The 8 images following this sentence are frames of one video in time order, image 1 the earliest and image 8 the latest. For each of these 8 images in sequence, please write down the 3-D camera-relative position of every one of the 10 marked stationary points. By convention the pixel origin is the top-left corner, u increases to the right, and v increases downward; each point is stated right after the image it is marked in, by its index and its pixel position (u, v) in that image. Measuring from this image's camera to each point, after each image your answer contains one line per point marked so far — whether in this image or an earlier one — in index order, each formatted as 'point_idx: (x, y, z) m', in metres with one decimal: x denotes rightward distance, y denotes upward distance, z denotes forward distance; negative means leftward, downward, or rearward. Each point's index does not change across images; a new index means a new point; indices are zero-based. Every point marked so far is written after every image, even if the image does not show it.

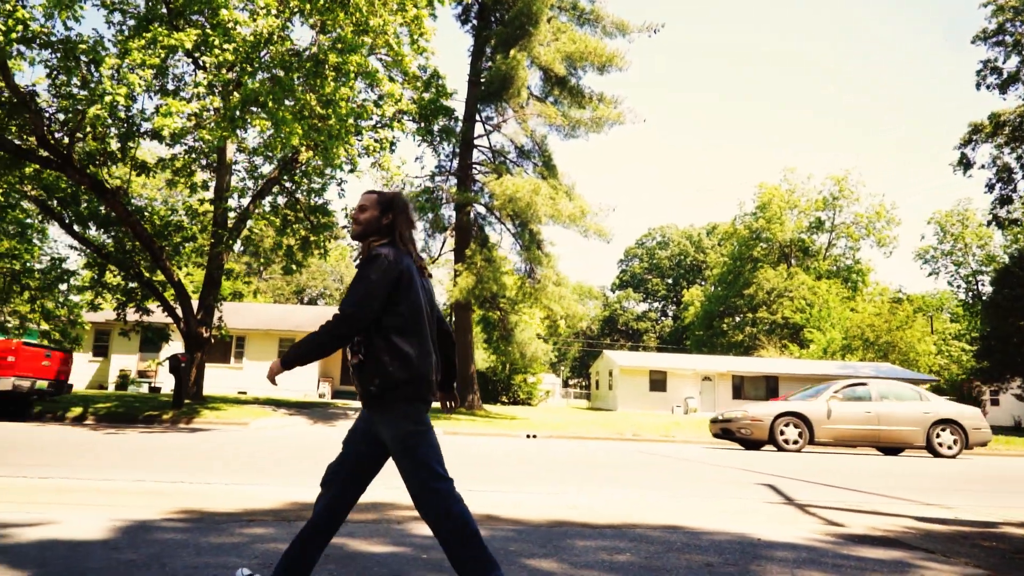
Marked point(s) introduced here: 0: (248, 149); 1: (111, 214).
0: (-7.3, +3.8, +19.0) m
1: (-10.4, +1.9, +17.9) m
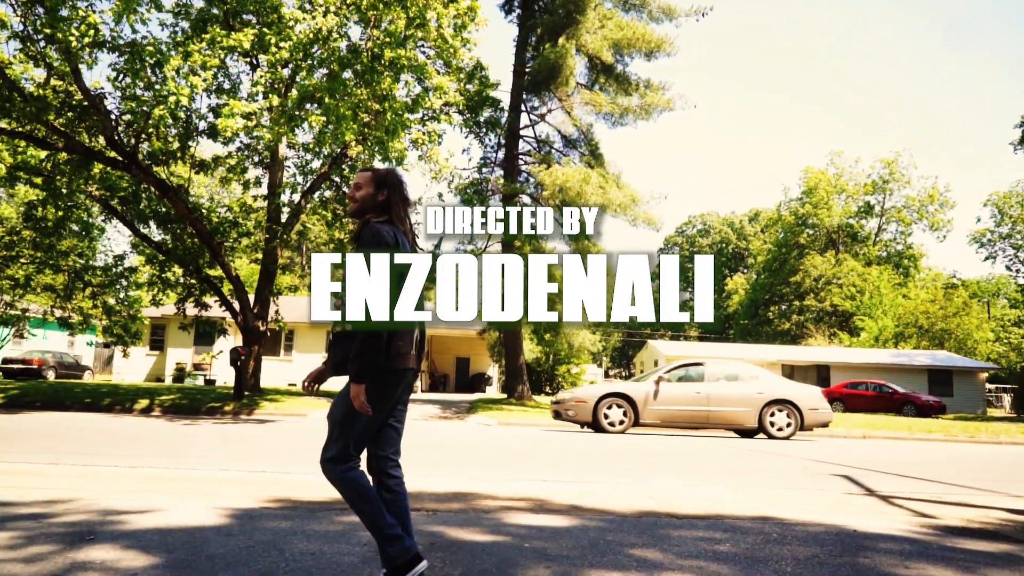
0: (-6.0, +4.0, +19.3) m
1: (-9.1, +2.1, +18.4) m
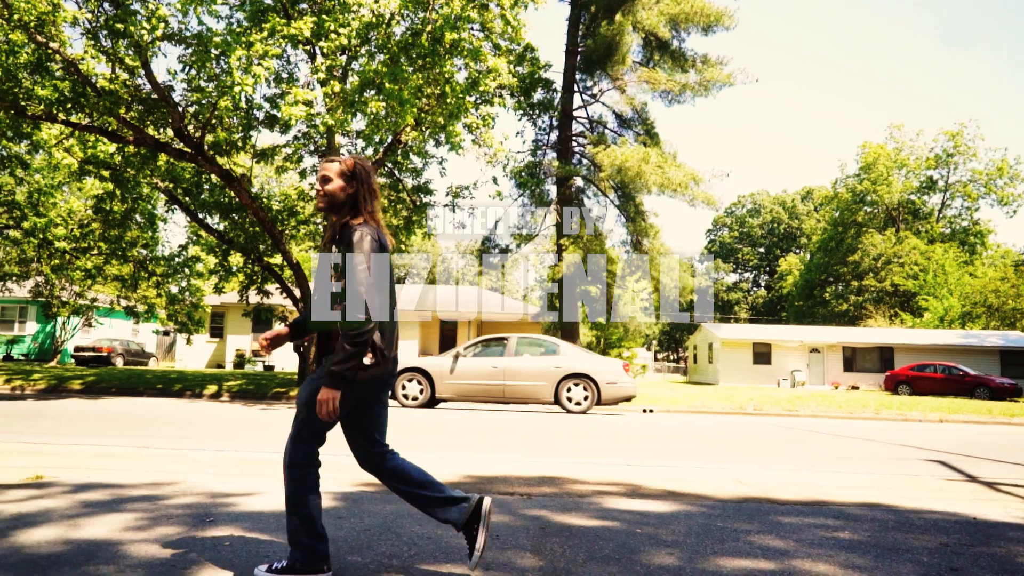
0: (-4.4, +4.4, +19.4) m
1: (-7.6, +2.4, +18.7) m
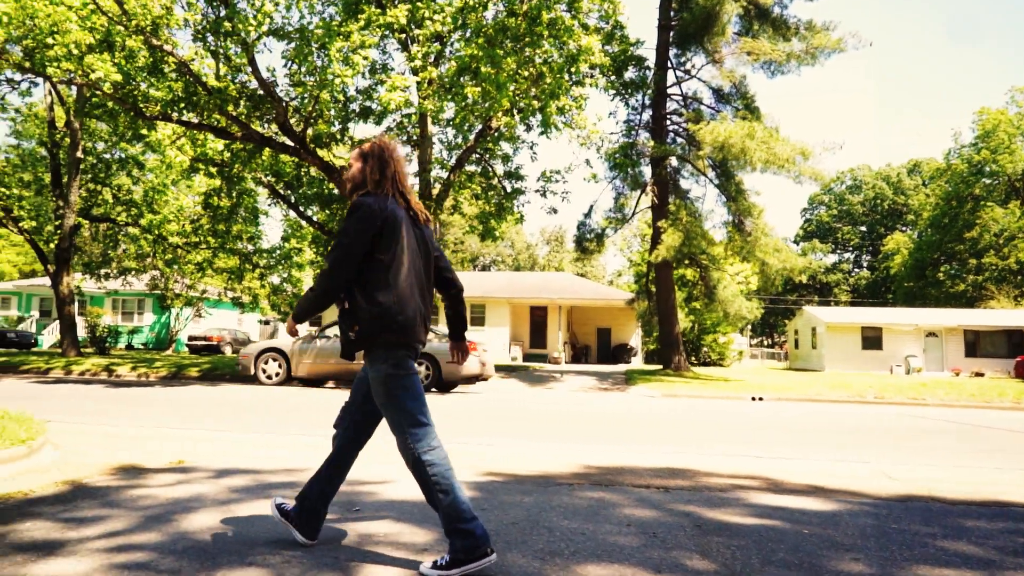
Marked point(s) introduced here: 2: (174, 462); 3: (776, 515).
0: (-1.8, +4.7, +19.5) m
1: (-5.0, +2.7, +19.2) m
2: (-2.8, -1.5, +5.7) m
3: (+1.7, -1.5, +4.5) m
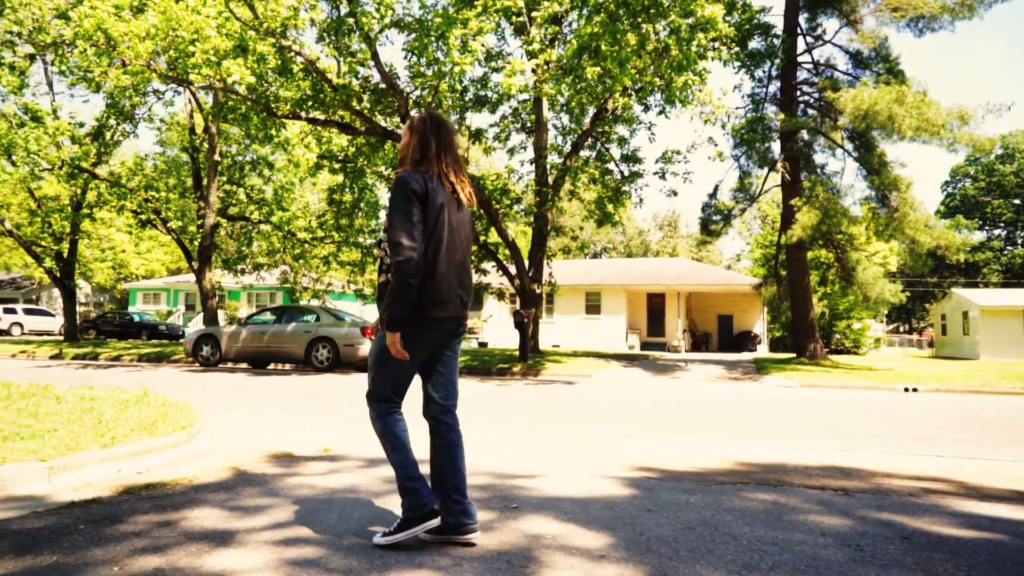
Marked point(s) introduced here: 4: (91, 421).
0: (+1.4, +5.1, +19.1) m
1: (-1.8, +2.9, +19.3) m
2: (-1.6, -1.4, +5.8) m
3: (+2.7, -1.3, +3.8) m
4: (-3.7, -1.2, +6.1) m
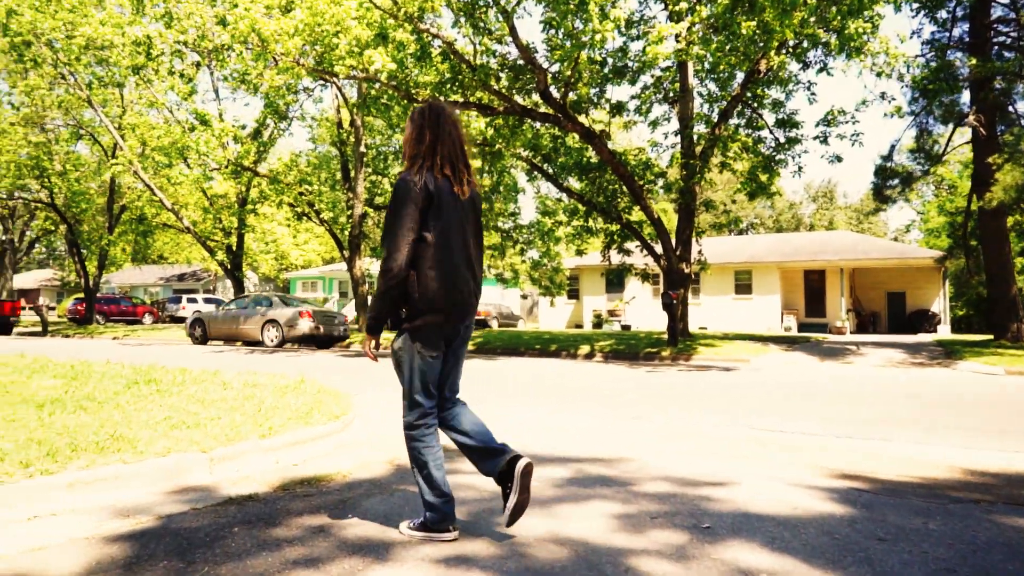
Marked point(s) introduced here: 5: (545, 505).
0: (+5.1, +5.6, +17.7) m
1: (+2.1, +3.4, +18.6) m
2: (-0.3, -1.2, +5.4) m
3: (+3.5, -1.2, +2.7) m
4: (-2.3, -1.1, +6.1) m
5: (+0.2, -1.1, +3.7) m
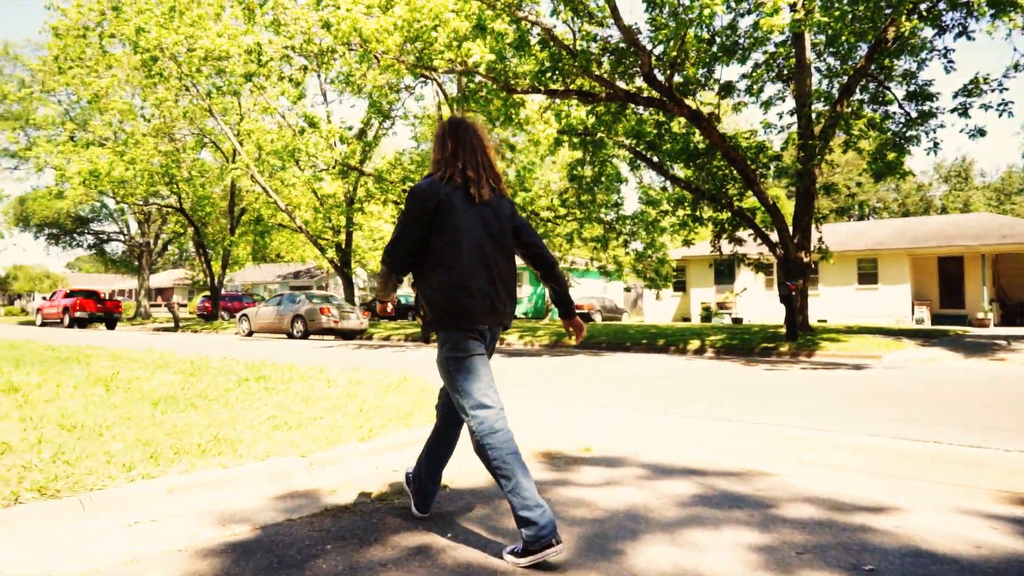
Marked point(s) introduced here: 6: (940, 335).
0: (+7.5, +5.9, +16.3) m
1: (+4.8, +3.7, +17.7) m
2: (+0.5, -1.2, +5.0) m
3: (+3.9, -1.1, +1.7) m
4: (-1.4, -1.0, +6.0) m
5: (+0.7, -1.1, +3.2) m
6: (+10.8, -1.2, +17.5) m
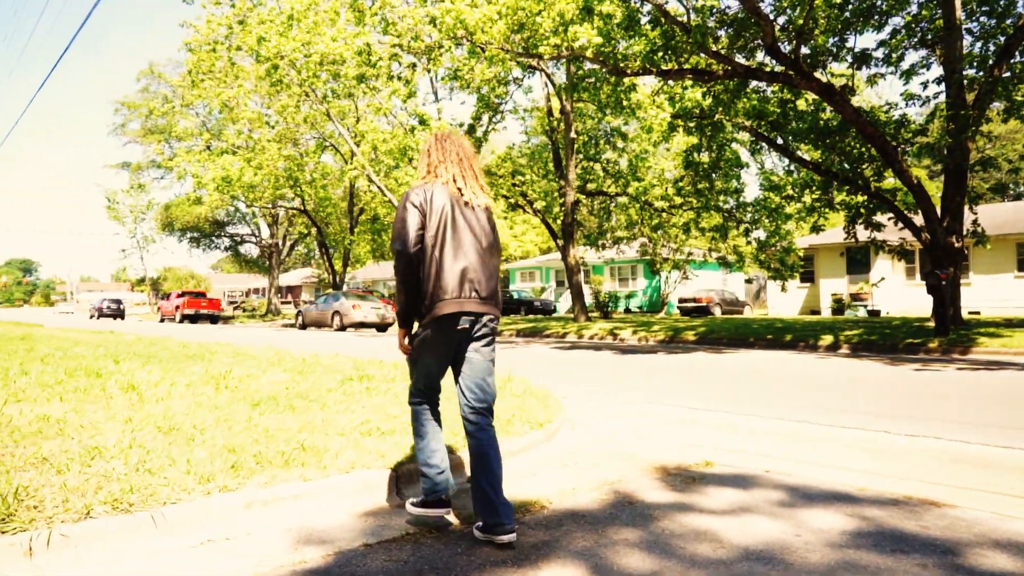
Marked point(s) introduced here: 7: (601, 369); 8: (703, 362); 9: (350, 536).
0: (+9.9, +6.1, +14.3) m
1: (+7.4, +3.9, +16.2) m
2: (+1.2, -1.1, +4.3) m
3: (+4.0, -1.0, +0.6) m
4: (-0.5, -1.0, +5.7) m
5: (+1.1, -1.1, +2.6) m
6: (+13.4, -0.9, +15.0) m
7: (+1.3, -1.1, +10.2) m
8: (+3.2, -1.2, +11.4) m
9: (-0.8, -1.2, +3.3) m
